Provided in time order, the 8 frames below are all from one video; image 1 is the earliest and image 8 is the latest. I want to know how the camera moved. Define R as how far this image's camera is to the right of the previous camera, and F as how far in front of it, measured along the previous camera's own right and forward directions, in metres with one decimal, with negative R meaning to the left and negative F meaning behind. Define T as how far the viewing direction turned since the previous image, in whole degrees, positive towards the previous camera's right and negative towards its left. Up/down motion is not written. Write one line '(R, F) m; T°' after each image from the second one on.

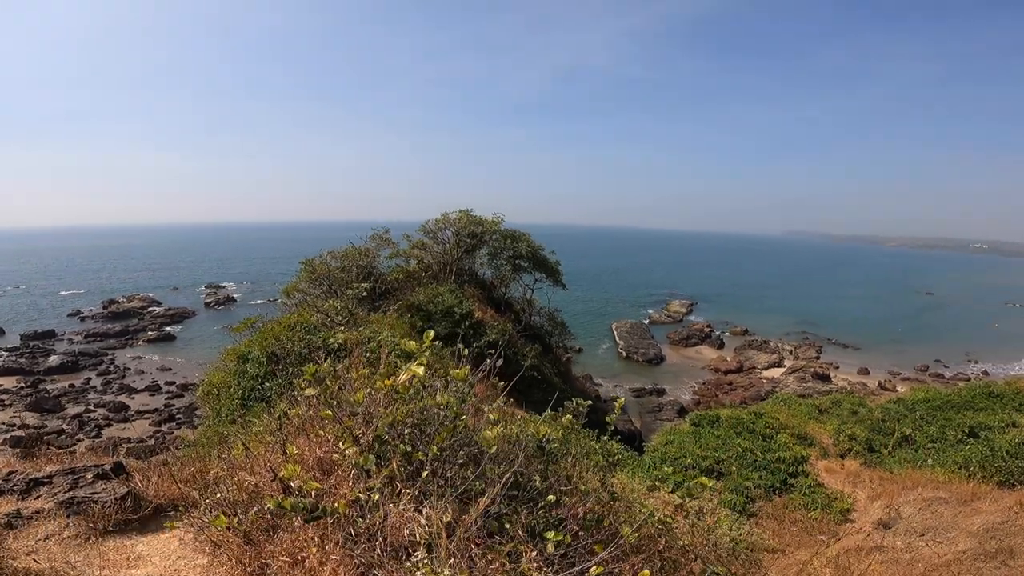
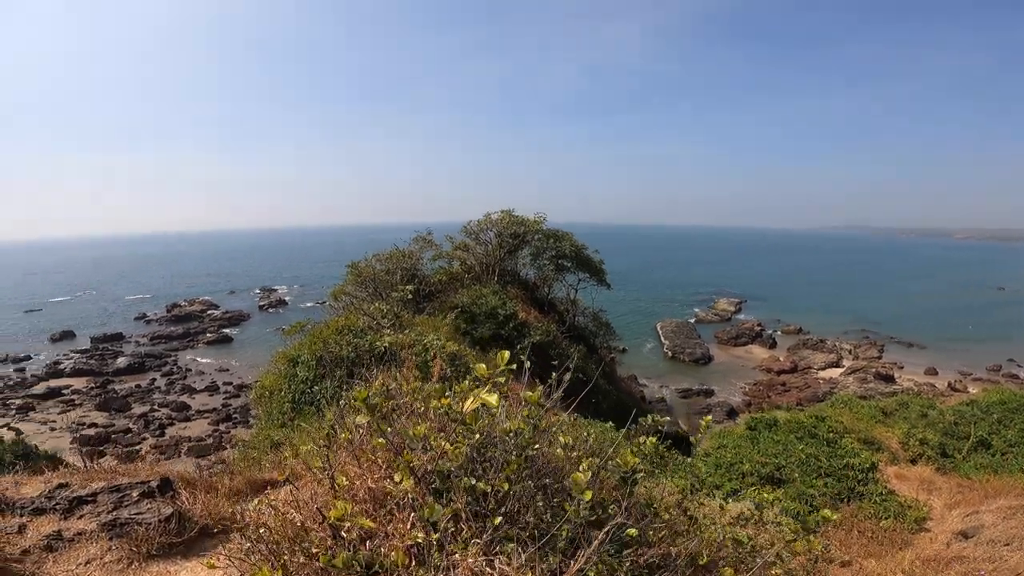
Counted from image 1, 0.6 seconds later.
(-0.1, +0.3) m; -5°
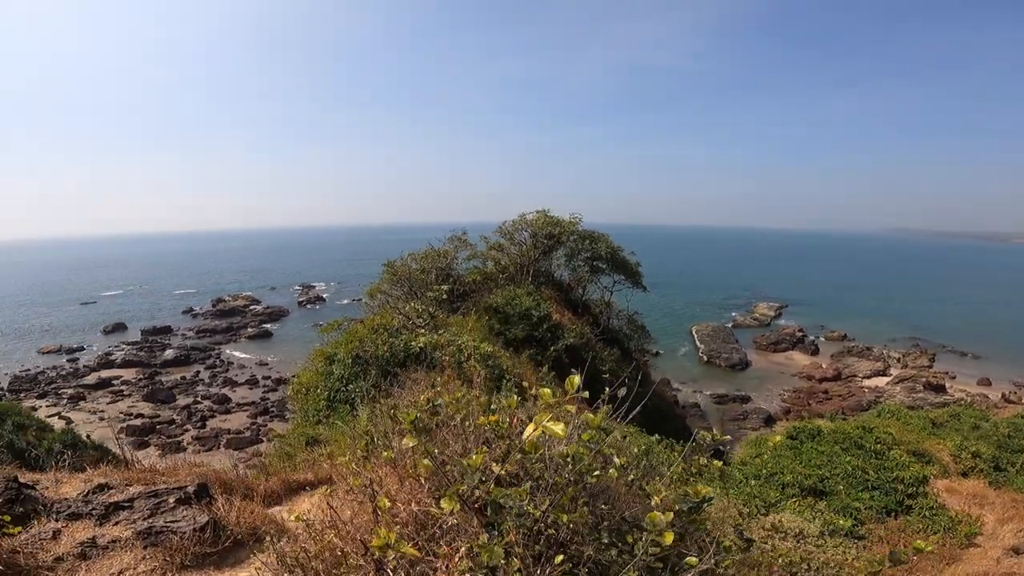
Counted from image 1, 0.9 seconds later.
(-0.1, +0.2) m; -4°
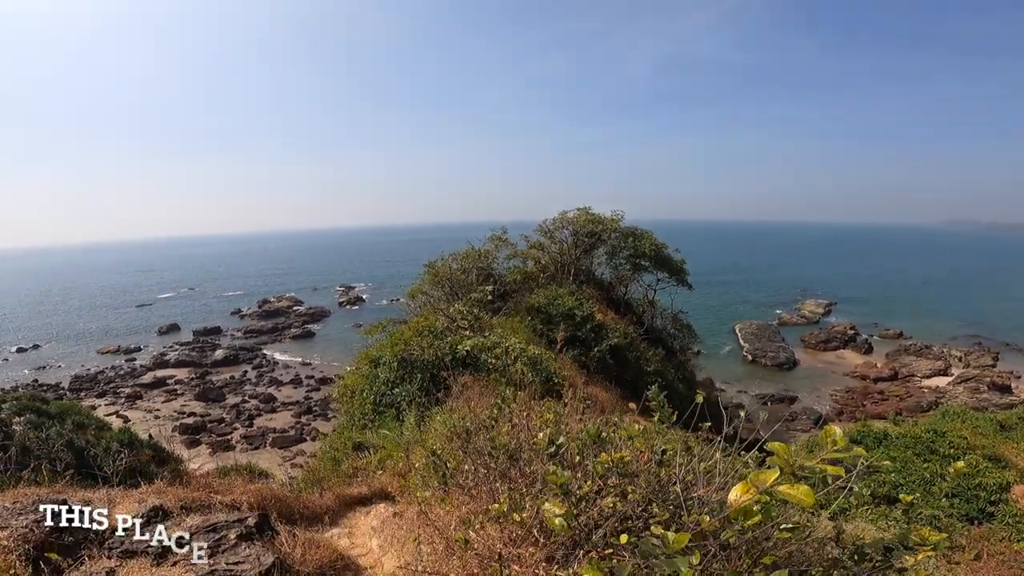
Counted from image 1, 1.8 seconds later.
(-0.2, +0.3) m; -4°
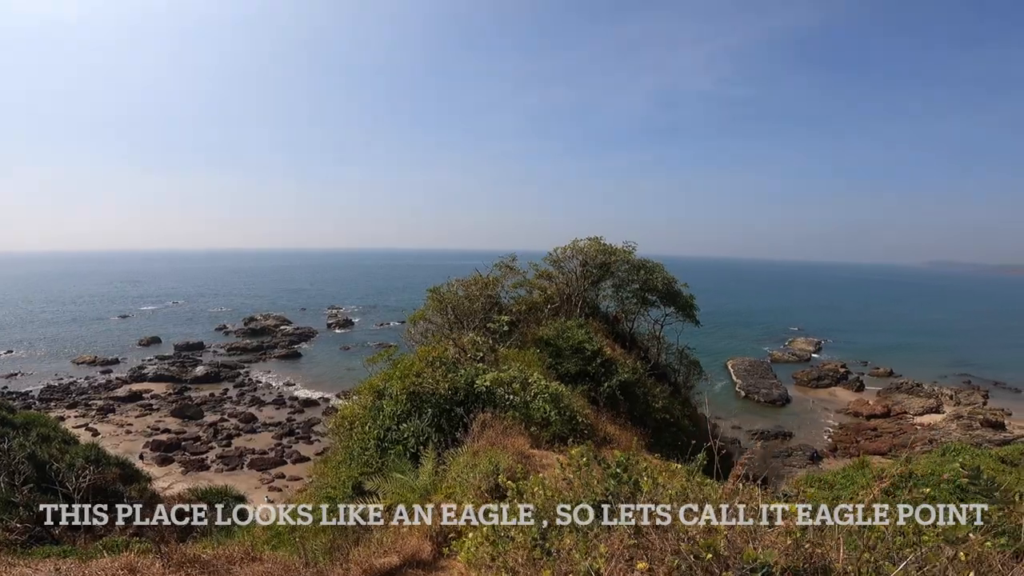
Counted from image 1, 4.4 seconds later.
(-0.5, +0.5) m; +1°
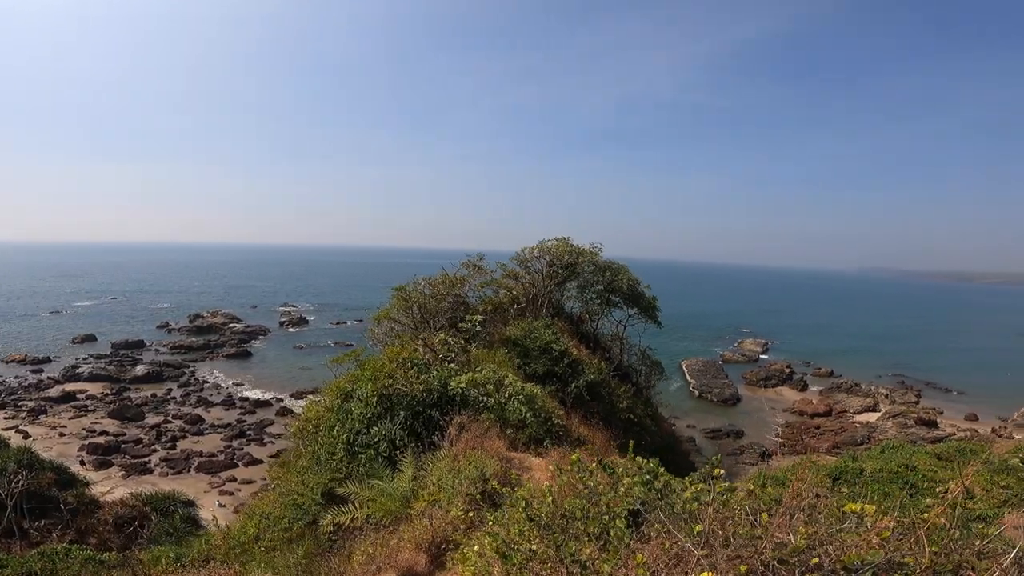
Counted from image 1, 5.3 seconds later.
(-0.2, +0.1) m; +5°
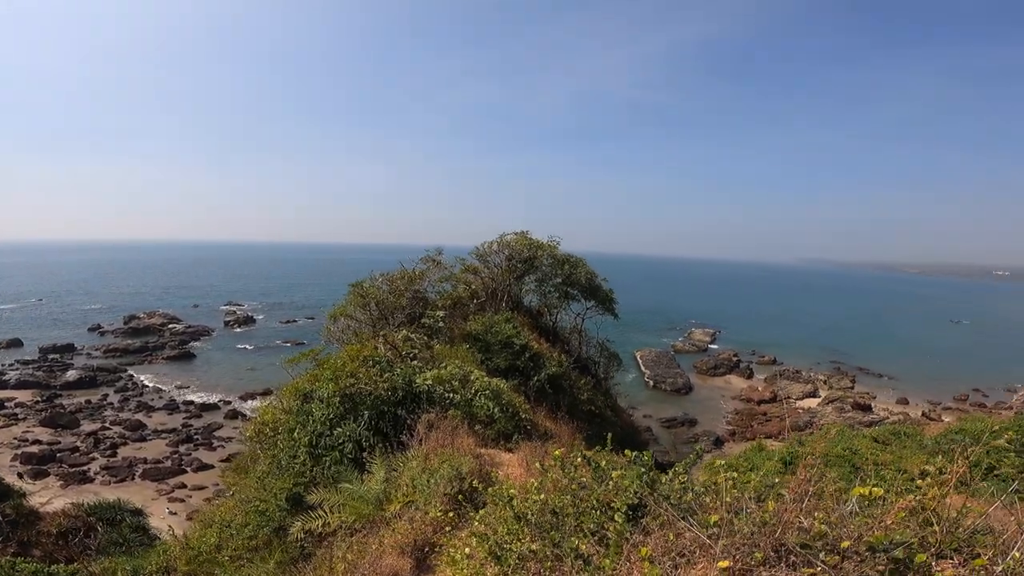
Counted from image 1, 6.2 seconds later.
(-0.1, +0.1) m; +5°
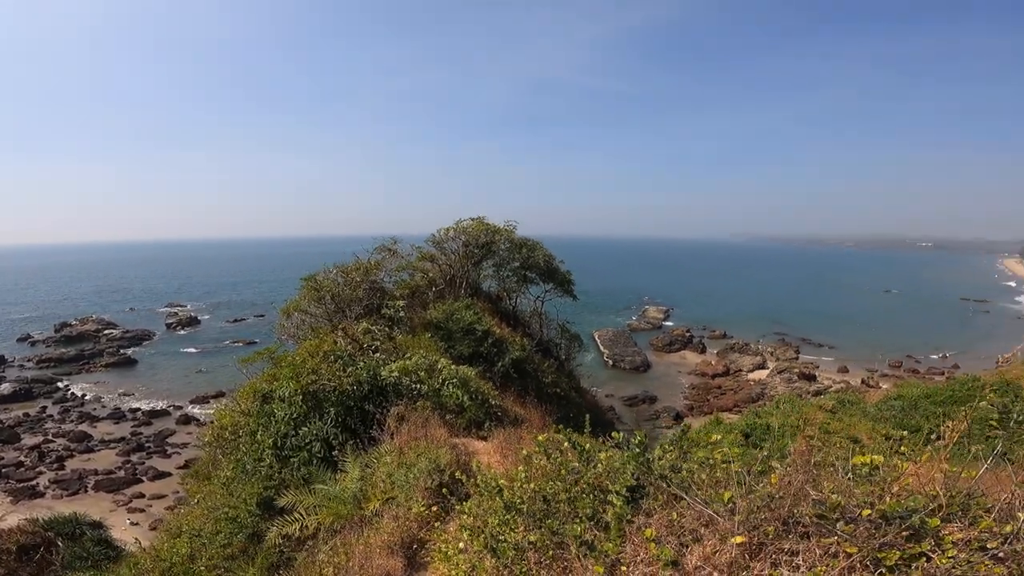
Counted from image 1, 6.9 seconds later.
(-0.1, +0.1) m; +5°
